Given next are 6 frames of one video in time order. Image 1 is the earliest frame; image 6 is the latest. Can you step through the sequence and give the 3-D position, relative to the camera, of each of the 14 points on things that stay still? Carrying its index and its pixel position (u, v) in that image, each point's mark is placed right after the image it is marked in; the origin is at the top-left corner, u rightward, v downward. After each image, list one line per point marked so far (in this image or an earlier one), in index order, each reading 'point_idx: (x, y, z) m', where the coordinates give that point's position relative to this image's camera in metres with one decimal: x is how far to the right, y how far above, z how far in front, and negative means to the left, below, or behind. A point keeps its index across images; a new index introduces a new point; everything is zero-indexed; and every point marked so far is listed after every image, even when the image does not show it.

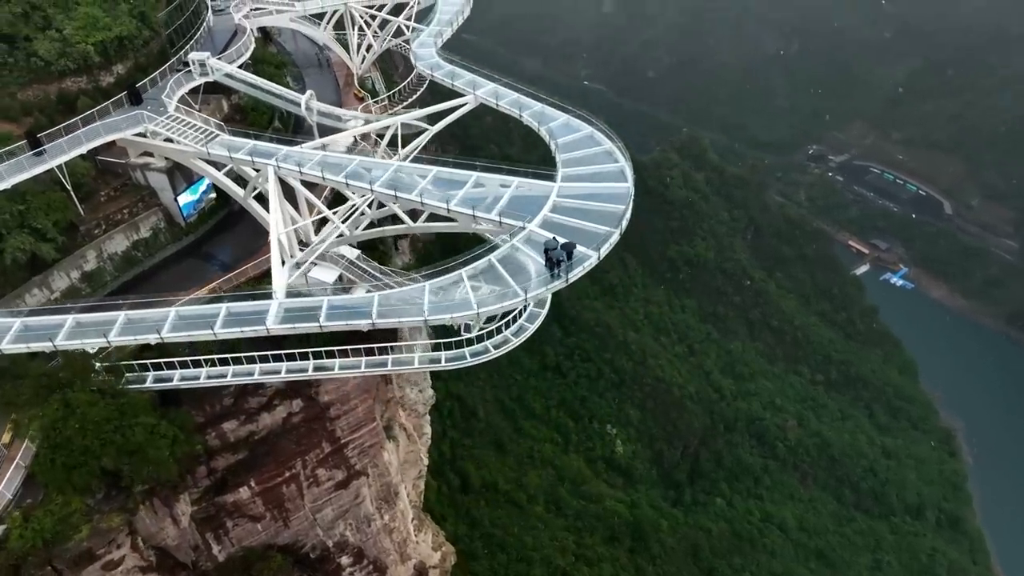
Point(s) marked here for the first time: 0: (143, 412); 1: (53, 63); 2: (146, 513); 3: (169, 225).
0: (-6.7, -2.1, +12.7) m
1: (-10.3, +5.0, +16.1) m
2: (-7.7, -4.8, +15.1) m
3: (-8.0, +1.5, +16.4) m
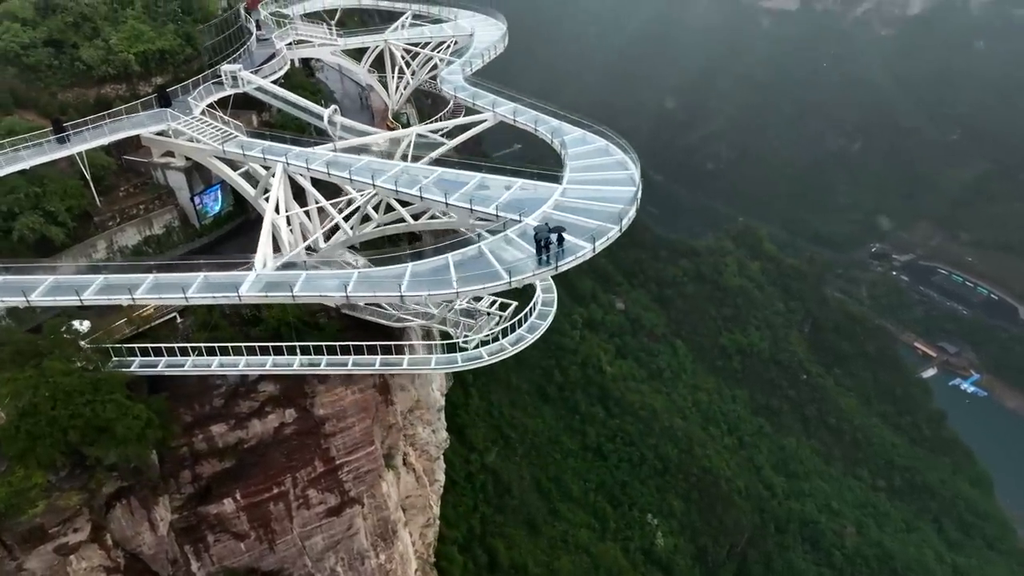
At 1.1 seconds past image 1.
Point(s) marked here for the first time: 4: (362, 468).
0: (-6.9, -1.7, +12.4) m
1: (-9.8, +5.2, +16.9) m
2: (-7.9, -4.6, +14.5) m
3: (-7.7, +1.5, +16.6) m
4: (-3.6, -4.4, +17.3) m
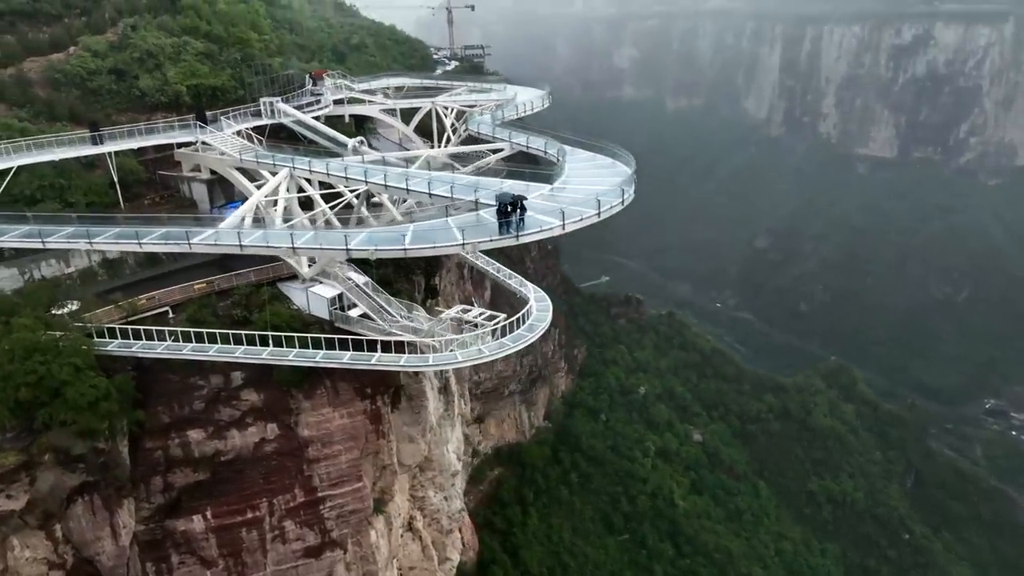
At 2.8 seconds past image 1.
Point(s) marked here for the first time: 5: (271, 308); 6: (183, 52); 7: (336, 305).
0: (-7.4, -1.1, +12.2) m
1: (-9.2, +4.9, +18.2) m
2: (-8.3, -4.3, +13.8) m
3: (-7.4, +1.2, +17.0) m
4: (-3.8, -4.9, +16.1) m
5: (-5.0, -0.4, +14.8) m
6: (-9.2, +6.6, +19.8) m
7: (-3.7, -0.4, +15.0) m
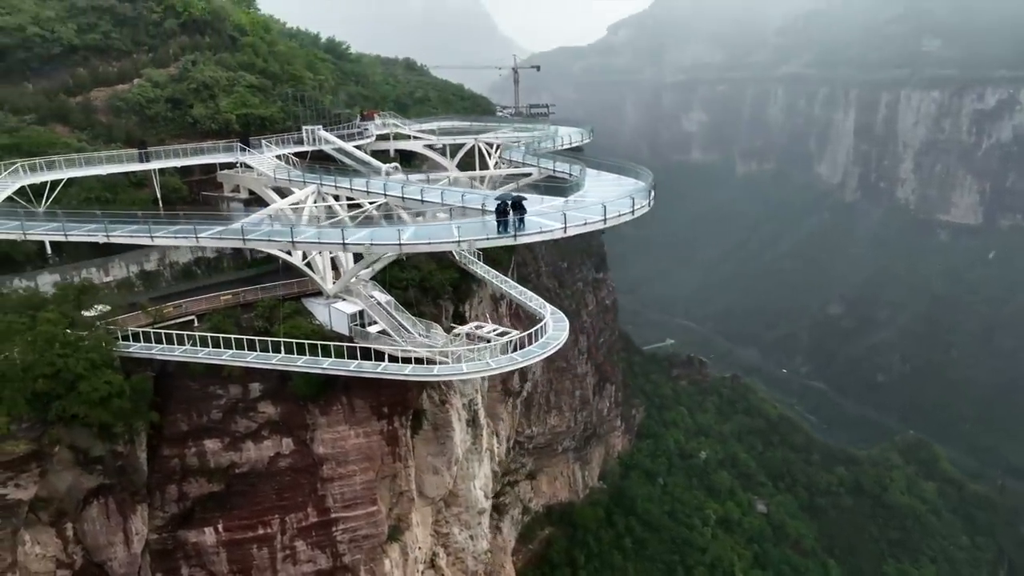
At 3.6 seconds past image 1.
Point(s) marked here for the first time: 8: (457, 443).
0: (-7.2, -1.1, +12.5) m
1: (-8.3, +4.4, +19.1) m
2: (-8.1, -4.4, +14.0) m
3: (-6.8, +0.8, +17.5) m
4: (-3.4, -5.3, +15.8) m
5: (-4.6, -0.7, +15.0) m
6: (-8.1, +5.9, +20.8) m
7: (-3.3, -0.7, +15.1) m
8: (-1.5, -4.3, +19.9) m
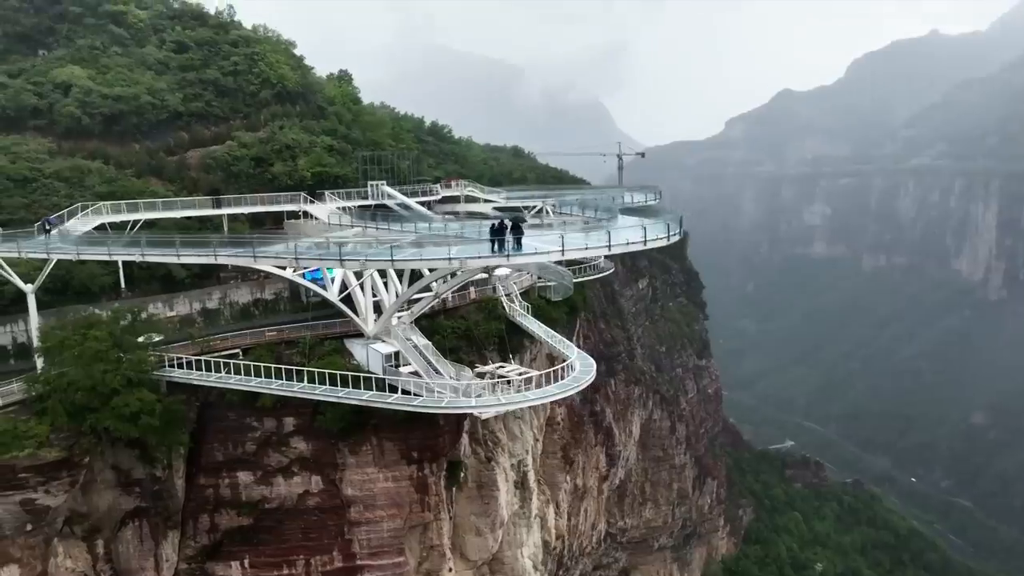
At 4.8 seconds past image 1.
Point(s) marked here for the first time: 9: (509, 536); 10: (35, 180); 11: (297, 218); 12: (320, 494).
0: (-6.9, -1.5, +13.2) m
1: (-6.7, +3.2, +20.5) m
2: (-7.7, -5.0, +14.4) m
3: (-5.6, -0.3, +18.2) m
4: (-2.8, -6.2, +15.3) m
5: (-3.9, -1.5, +15.2) m
6: (-6.1, +4.4, +22.4) m
7: (-2.6, -1.6, +15.1) m
8: (-0.3, -5.8, +19.2) m
9: (-0.1, -6.9, +19.8) m
10: (-11.9, +2.7, +17.9) m
11: (-5.9, +1.9, +19.6) m
12: (-4.1, -4.4, +15.4) m
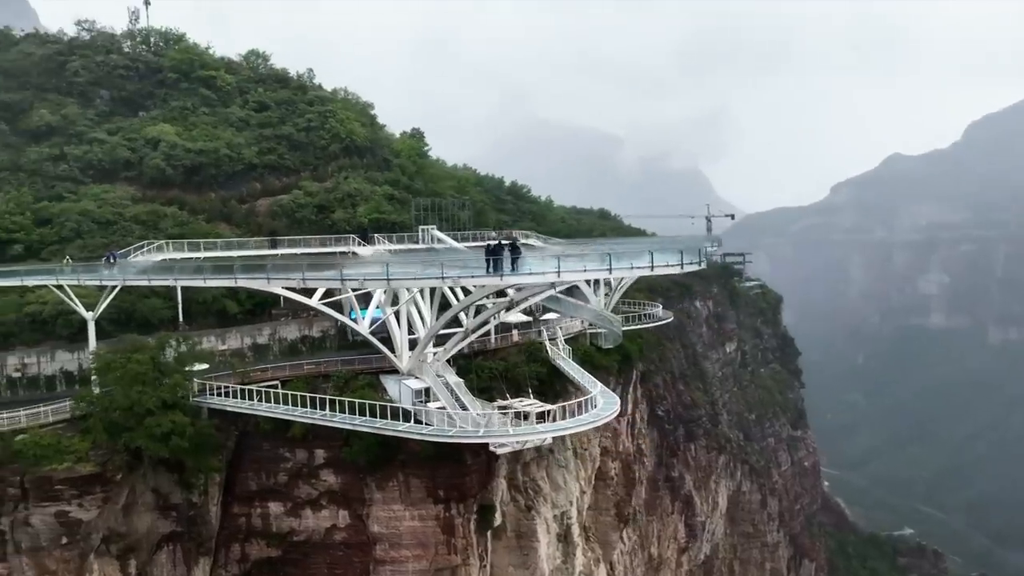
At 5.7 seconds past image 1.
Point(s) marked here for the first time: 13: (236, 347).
0: (-6.5, -2.1, +13.8) m
1: (-5.3, +1.9, +21.4) m
2: (-7.2, -5.6, +14.8) m
3: (-4.5, -1.3, +18.7) m
4: (-2.3, -7.0, +14.9) m
5: (-3.3, -2.2, +15.4) m
6: (-4.4, +3.0, +23.3) m
7: (-2.0, -2.3, +15.1) m
8: (+0.8, -6.9, +18.4) m
9: (+1.0, -8.1, +18.9) m
10: (-10.8, +1.8, +19.4) m
11: (-4.6, +0.8, +20.3) m
12: (-3.5, -5.2, +15.3) m
13: (-6.8, -1.4, +17.4) m
